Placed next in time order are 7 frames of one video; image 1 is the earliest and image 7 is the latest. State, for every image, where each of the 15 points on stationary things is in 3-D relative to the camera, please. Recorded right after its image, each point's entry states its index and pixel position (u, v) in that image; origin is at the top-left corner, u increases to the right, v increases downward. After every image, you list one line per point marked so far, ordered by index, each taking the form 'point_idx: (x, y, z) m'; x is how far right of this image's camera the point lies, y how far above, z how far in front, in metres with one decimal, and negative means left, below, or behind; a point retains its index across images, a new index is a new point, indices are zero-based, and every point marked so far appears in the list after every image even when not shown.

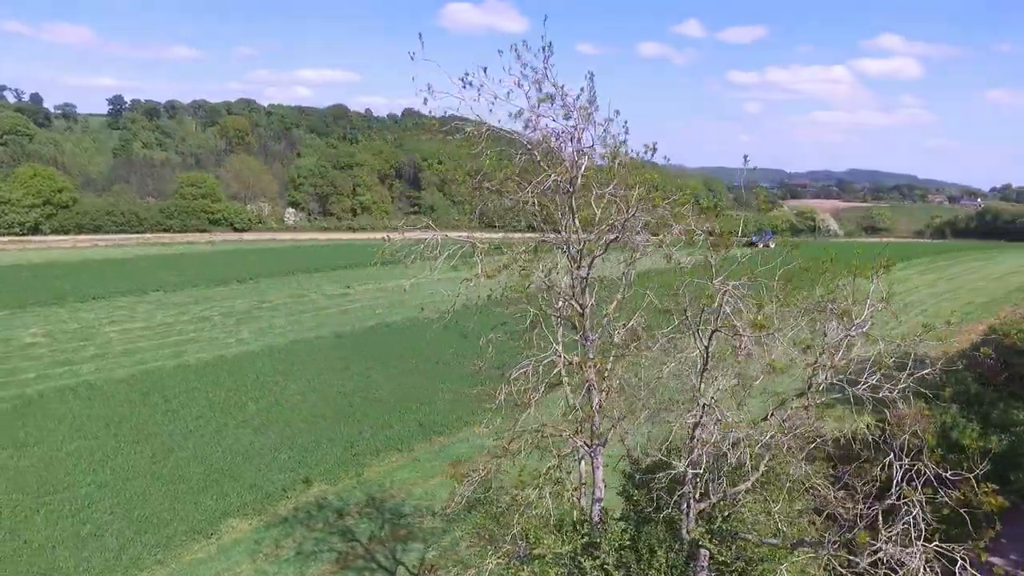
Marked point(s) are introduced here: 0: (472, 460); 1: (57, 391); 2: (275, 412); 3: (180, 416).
0: (-0.7, -3.2, +14.0) m
1: (-9.8, -2.2, +16.4) m
2: (-4.7, -2.5, +15.3) m
3: (-6.5, -2.5, +15.0) m
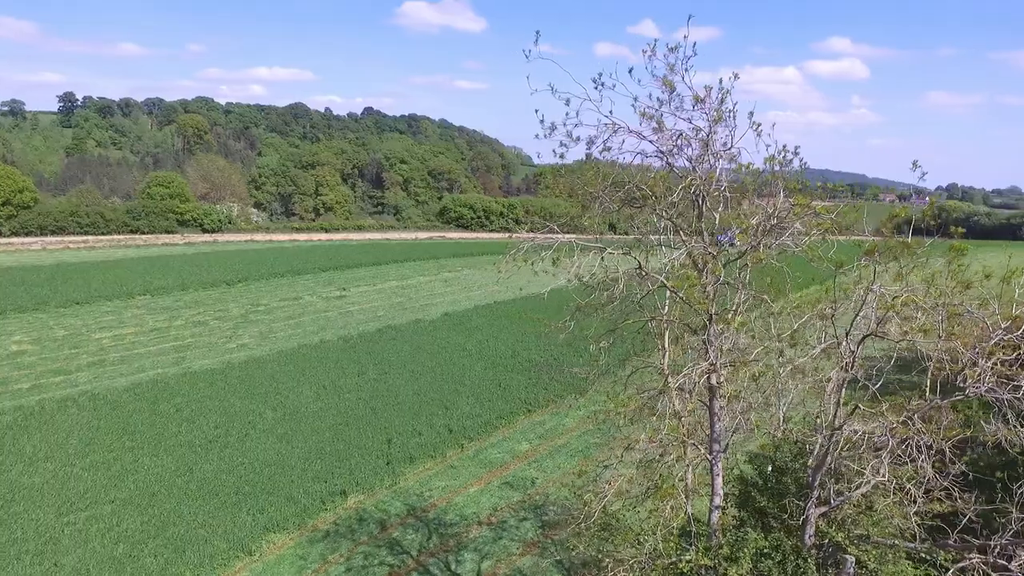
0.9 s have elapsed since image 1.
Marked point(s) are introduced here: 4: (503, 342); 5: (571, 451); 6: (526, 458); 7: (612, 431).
0: (0.0, -3.2, +13.7) m
1: (-9.3, -2.3, +15.5) m
2: (-4.1, -2.6, +14.7) m
3: (-5.9, -2.6, +14.4) m
4: (-0.2, -1.4, +19.1) m
5: (+1.2, -3.1, +14.3) m
6: (+0.3, -3.2, +14.1) m
7: (+2.0, -2.9, +15.1) m
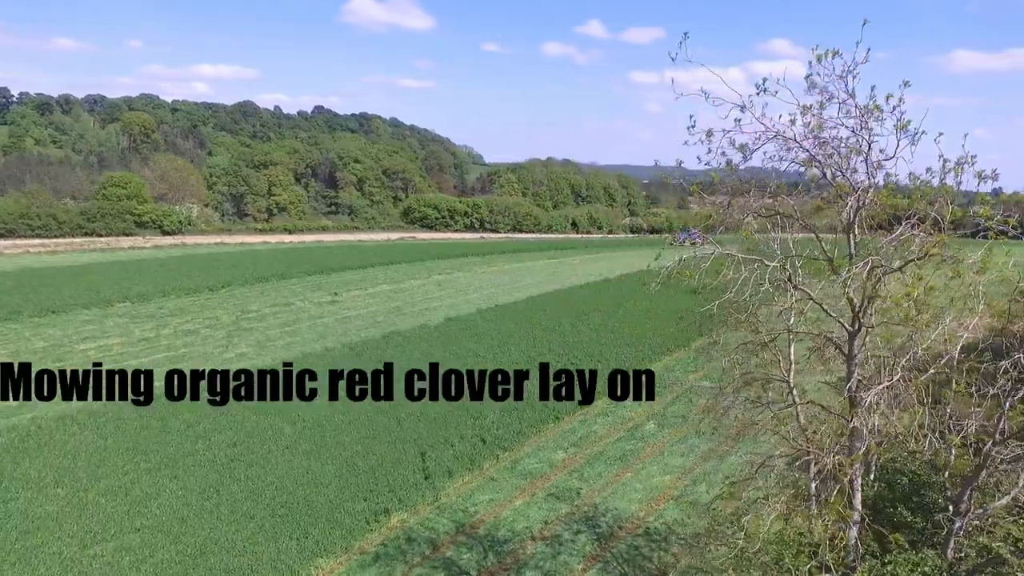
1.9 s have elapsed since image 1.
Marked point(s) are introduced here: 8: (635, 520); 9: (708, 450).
0: (+0.7, -3.3, +13.2) m
1: (-8.7, -2.5, +14.4) m
2: (-3.5, -2.7, +14.0) m
3: (-5.3, -2.8, +13.5) m
4: (+0.1, -1.5, +18.6) m
5: (+1.8, -3.2, +14.0) m
6: (+1.0, -3.2, +13.6) m
7: (+2.6, -2.9, +14.8) m
8: (+2.0, -3.7, +12.2) m
9: (+3.7, -3.1, +14.4) m
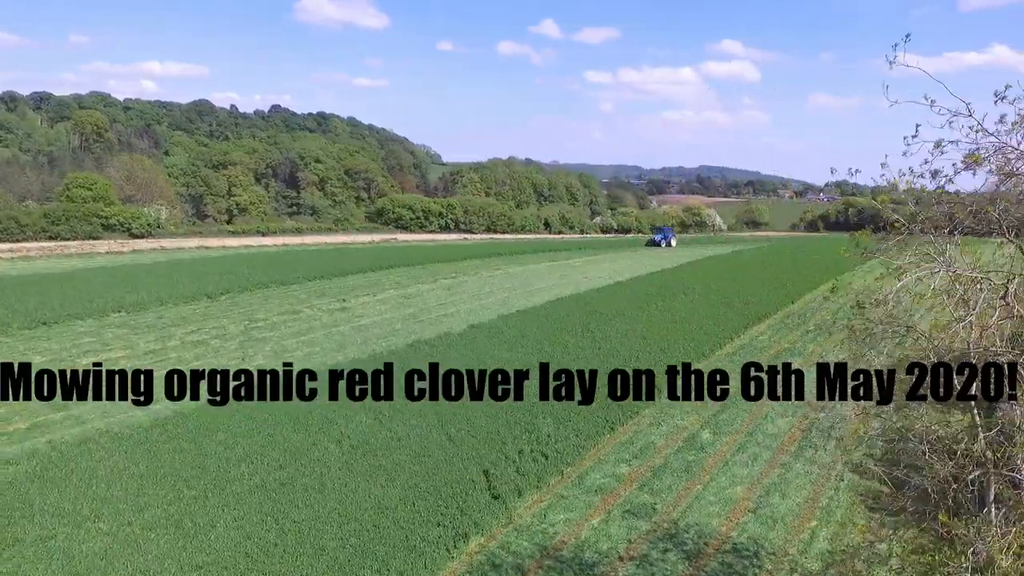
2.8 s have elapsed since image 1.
0: (+1.8, -3.4, +12.6) m
1: (-7.6, -2.7, +13.2) m
2: (-2.4, -2.8, +13.1) m
3: (-4.1, -2.9, +12.5) m
4: (+0.9, -1.6, +18.0) m
5: (+2.9, -3.3, +13.4) m
6: (+2.1, -3.3, +13.1) m
7: (+3.6, -3.0, +14.3) m
8: (+3.2, -3.8, +11.7) m
9: (+4.8, -3.2, +14.0) m
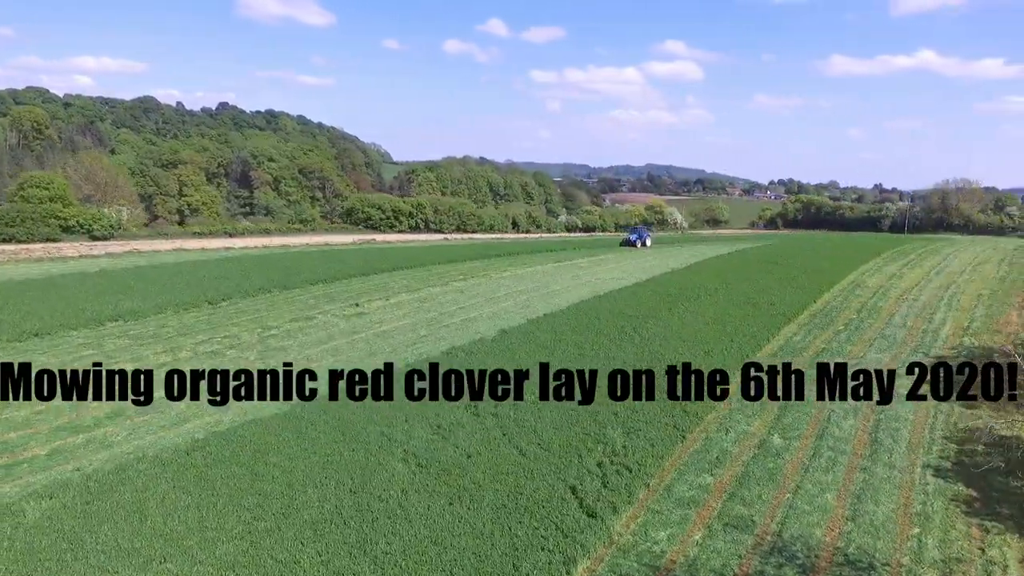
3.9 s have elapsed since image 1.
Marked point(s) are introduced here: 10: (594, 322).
0: (+3.2, -3.4, +12.0) m
1: (-6.3, -2.8, +11.8) m
2: (-1.1, -2.9, +12.1) m
3: (-2.8, -3.0, +11.4) m
4: (+1.8, -1.6, +17.2) m
5: (+4.2, -3.3, +12.9) m
6: (+3.4, -3.3, +12.4) m
7: (+4.9, -3.0, +13.8) m
8: (+4.6, -3.8, +11.2) m
9: (+6.0, -3.1, +13.6) m
10: (+2.1, -0.9, +19.5) m
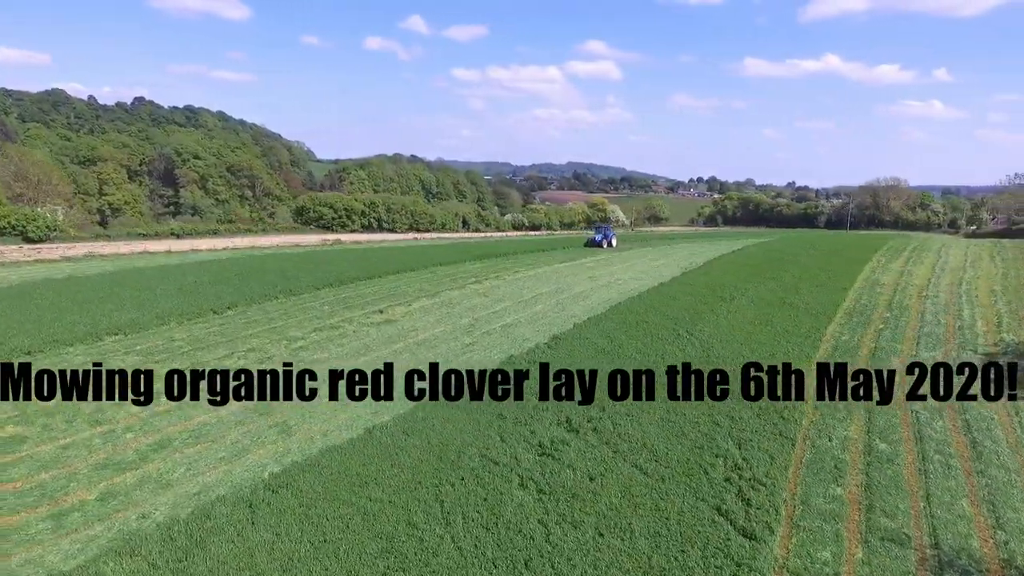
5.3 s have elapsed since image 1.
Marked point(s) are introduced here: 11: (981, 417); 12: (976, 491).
0: (+5.1, -3.4, +11.2) m
1: (-4.3, -3.0, +10.0) m
2: (+0.9, -3.0, +10.9) m
3: (-0.7, -3.1, +9.9) m
4: (+3.2, -1.6, +16.2) m
5: (+6.0, -3.2, +12.2) m
6: (+5.3, -3.3, +11.7) m
7: (+6.6, -3.0, +13.2) m
8: (+6.7, -3.8, +10.5) m
9: (+7.8, -3.1, +13.1) m
10: (+3.1, -0.9, +18.6) m
11: (+9.2, -2.5, +14.9) m
12: (+7.5, -3.3, +12.3) m
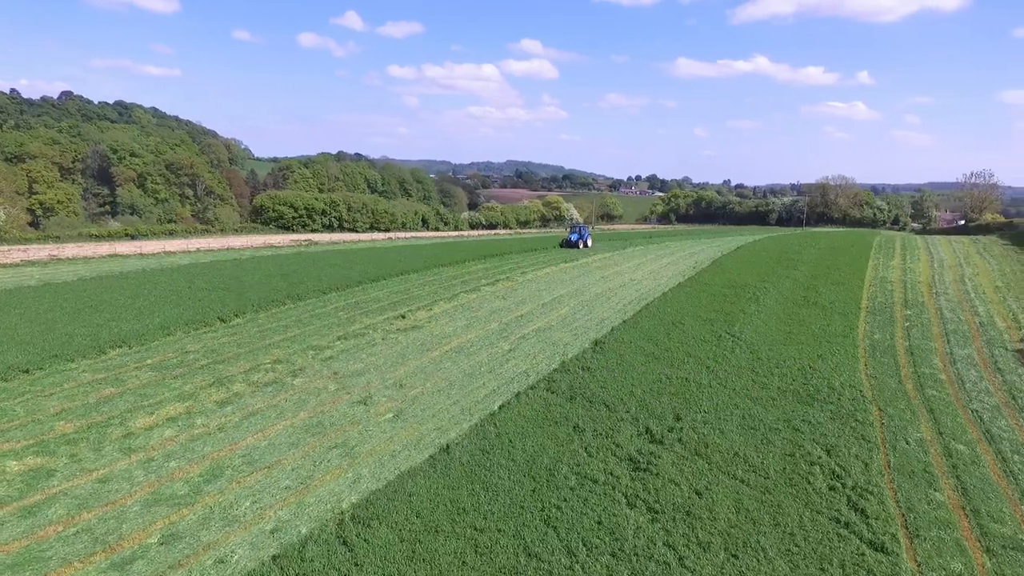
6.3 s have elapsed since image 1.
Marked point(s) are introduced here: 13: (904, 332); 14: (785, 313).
0: (+6.5, -3.4, +10.7) m
1: (-2.7, -3.1, +8.7) m
2: (+2.3, -3.0, +10.0) m
3: (+0.8, -3.2, +9.0) m
4: (+4.1, -1.6, +15.6) m
5: (+7.4, -3.2, +11.8) m
6: (+6.7, -3.3, +11.2) m
7: (+7.8, -2.9, +12.8) m
8: (+8.2, -3.8, +10.2) m
9: (+9.0, -3.0, +12.9) m
10: (+3.9, -0.9, +17.9) m
11: (+10.3, -2.4, +14.7) m
12: (+8.8, -3.3, +12.0) m
13: (+10.0, -1.1, +19.4) m
14: (+6.9, -0.6, +19.4) m
